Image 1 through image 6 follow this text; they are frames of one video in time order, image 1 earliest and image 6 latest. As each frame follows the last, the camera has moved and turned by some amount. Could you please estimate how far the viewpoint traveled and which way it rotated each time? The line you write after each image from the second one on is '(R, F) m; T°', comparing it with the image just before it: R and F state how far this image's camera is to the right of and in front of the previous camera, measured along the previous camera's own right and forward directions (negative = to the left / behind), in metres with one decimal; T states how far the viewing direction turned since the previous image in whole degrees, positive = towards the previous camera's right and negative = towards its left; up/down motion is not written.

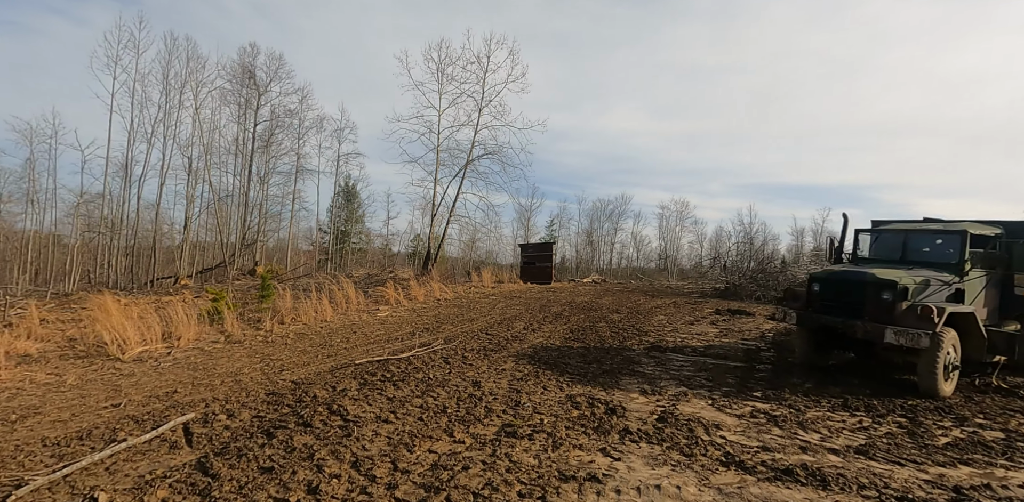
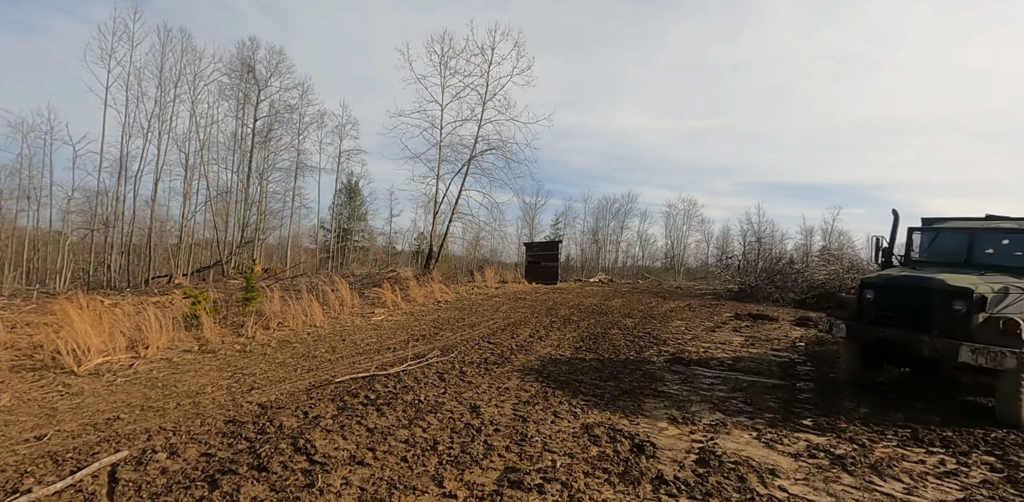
(0.0, +0.7) m; -1°
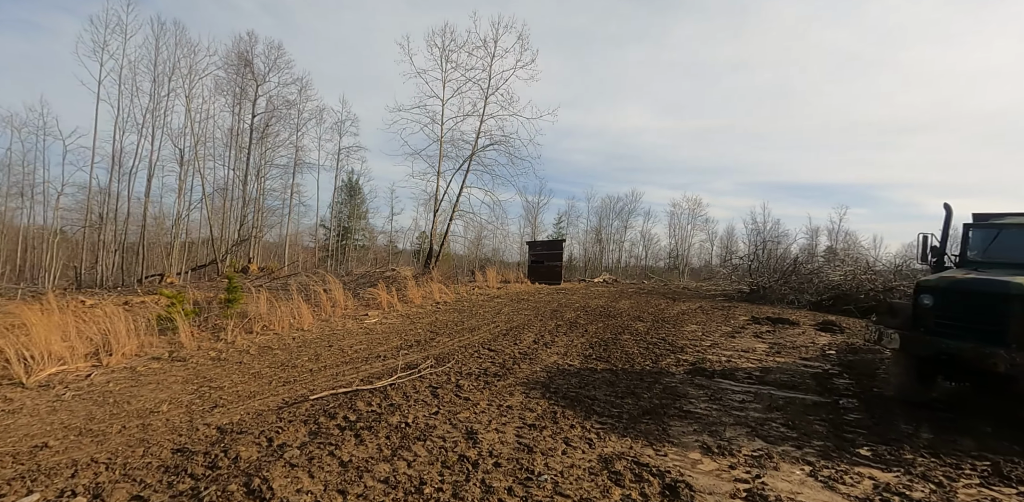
(0.0, +0.6) m; 0°
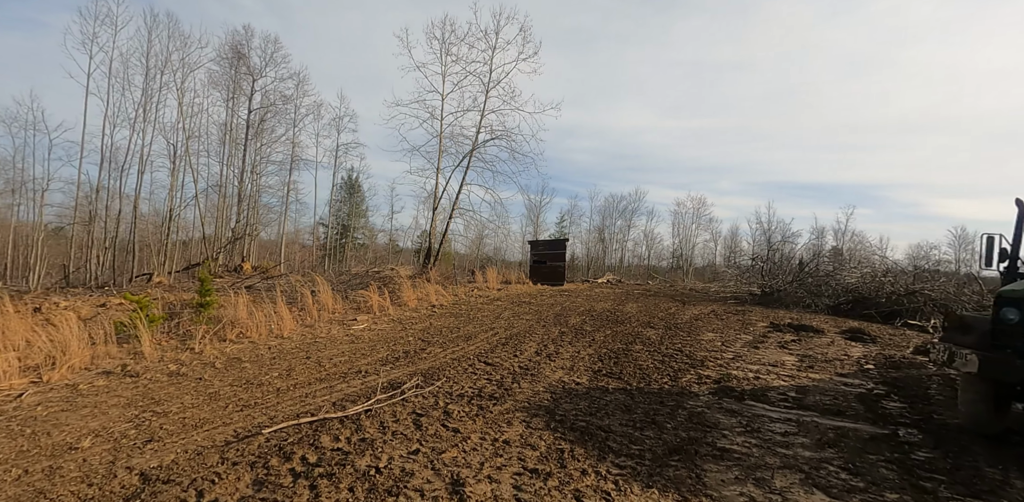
(0.0, +0.7) m; 0°
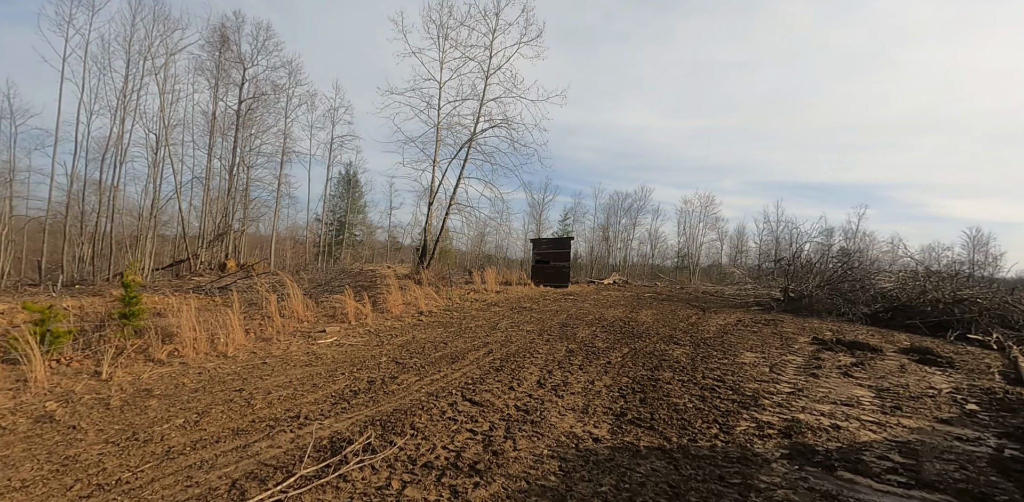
(+0.1, +1.4) m; 0°
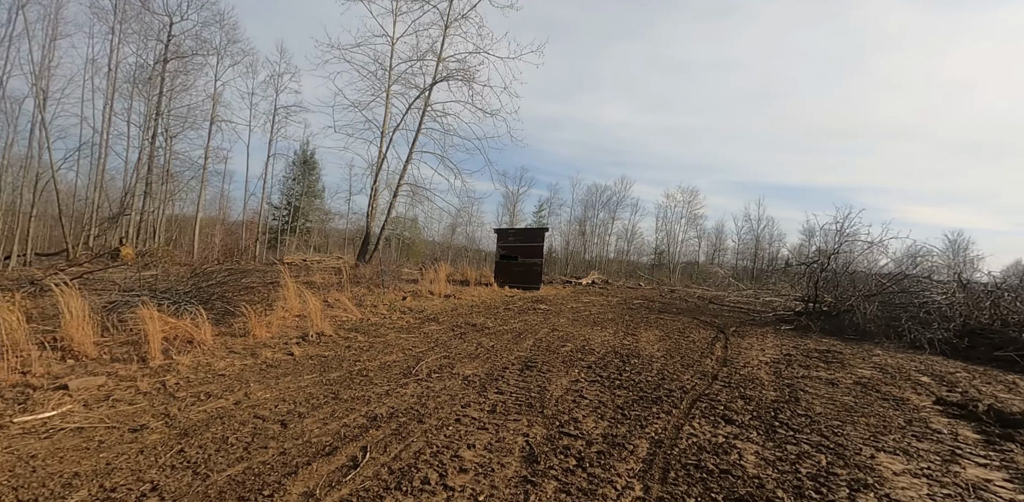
(+0.5, +3.5) m; +3°
